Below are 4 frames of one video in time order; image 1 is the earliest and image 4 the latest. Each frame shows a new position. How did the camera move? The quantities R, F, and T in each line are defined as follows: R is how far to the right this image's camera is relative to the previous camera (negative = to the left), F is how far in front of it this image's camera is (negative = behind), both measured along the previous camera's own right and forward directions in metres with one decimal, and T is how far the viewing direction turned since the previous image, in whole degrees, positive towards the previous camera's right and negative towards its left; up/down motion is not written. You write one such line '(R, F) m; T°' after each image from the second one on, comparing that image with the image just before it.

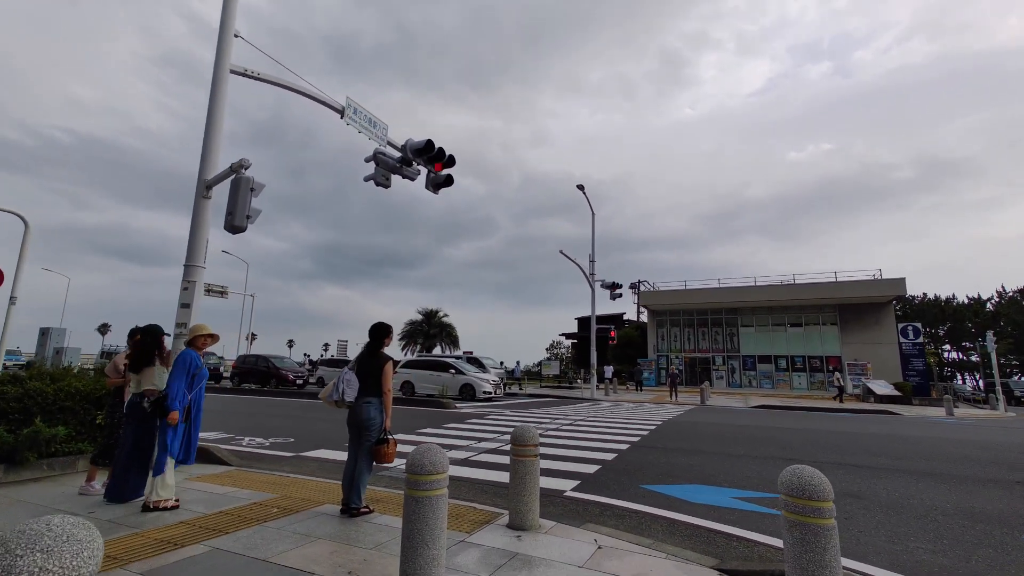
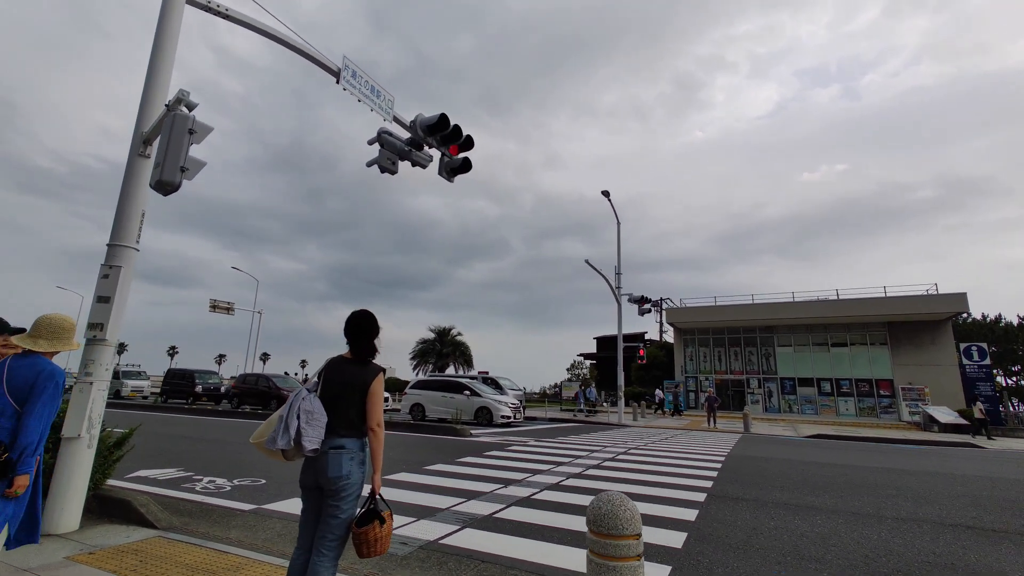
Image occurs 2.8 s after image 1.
(-0.4, +2.1) m; -2°
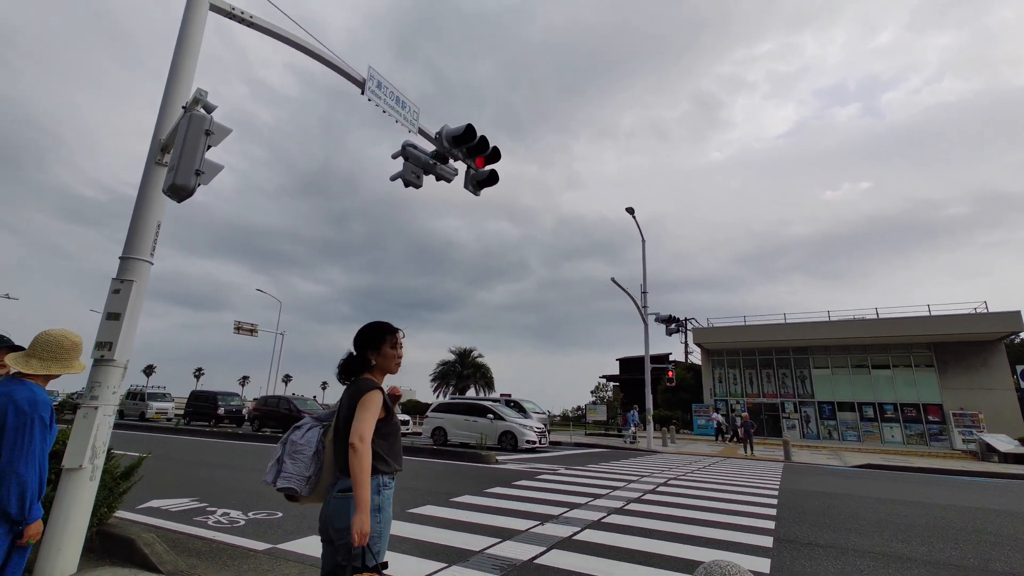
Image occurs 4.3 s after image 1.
(-0.2, +0.5) m; -2°
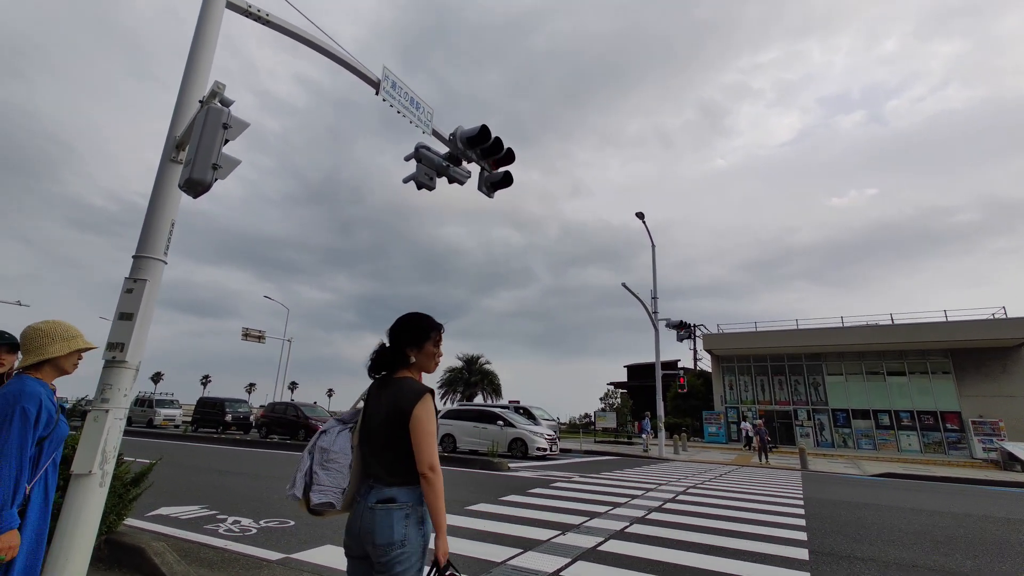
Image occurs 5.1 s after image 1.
(-0.2, +0.2) m; -1°
